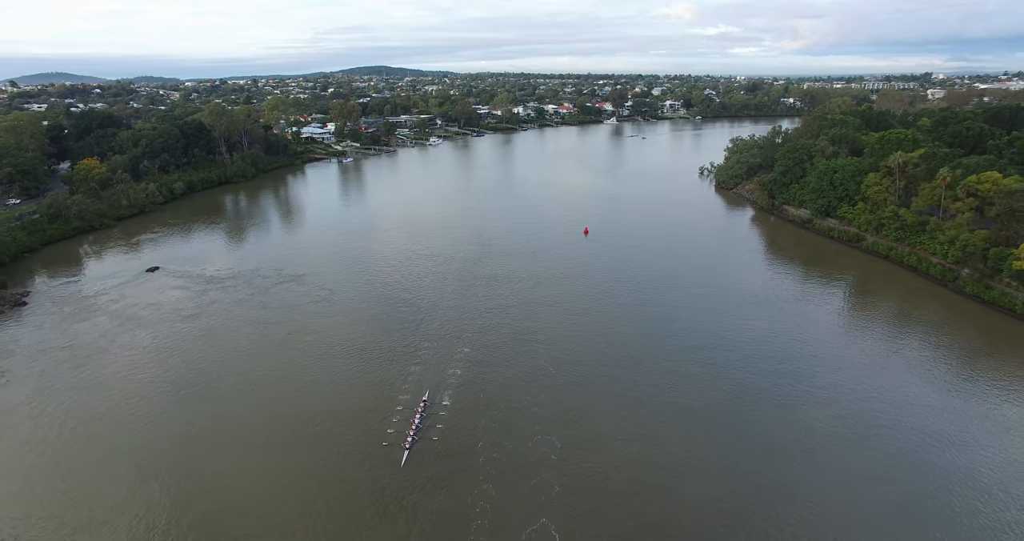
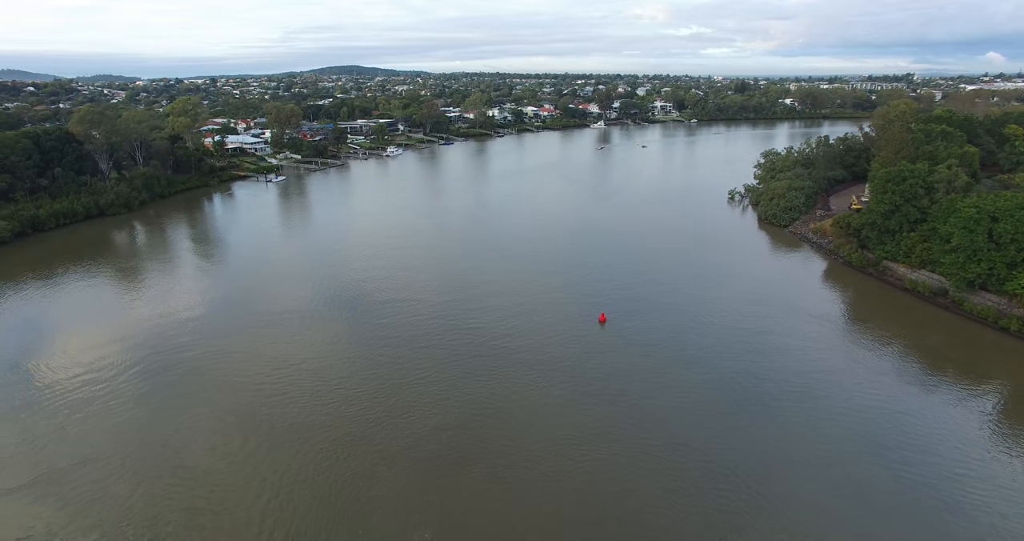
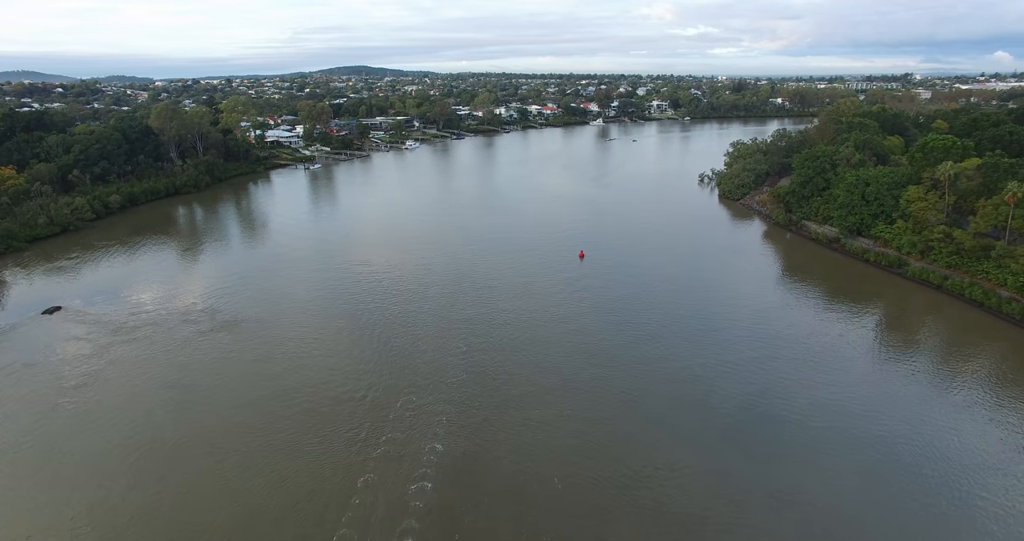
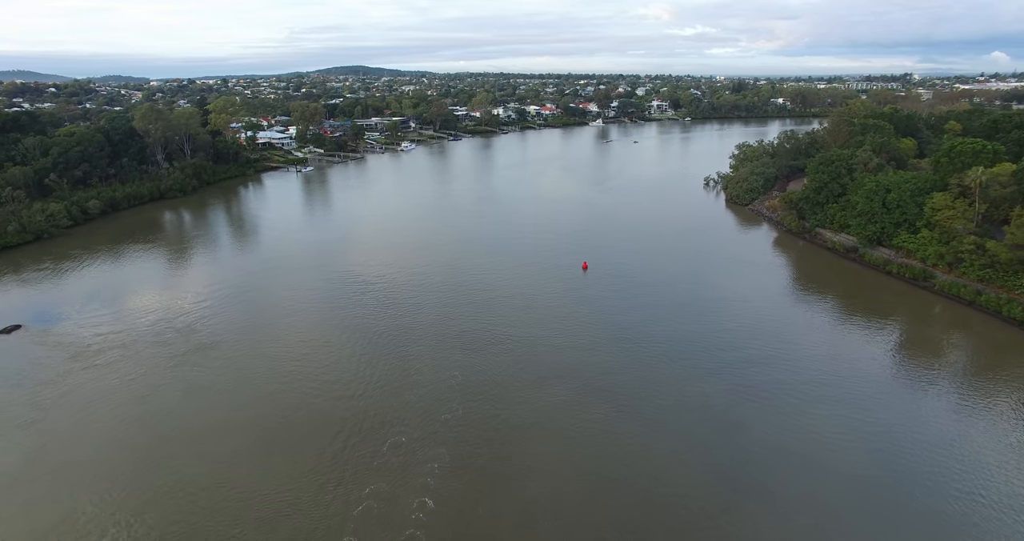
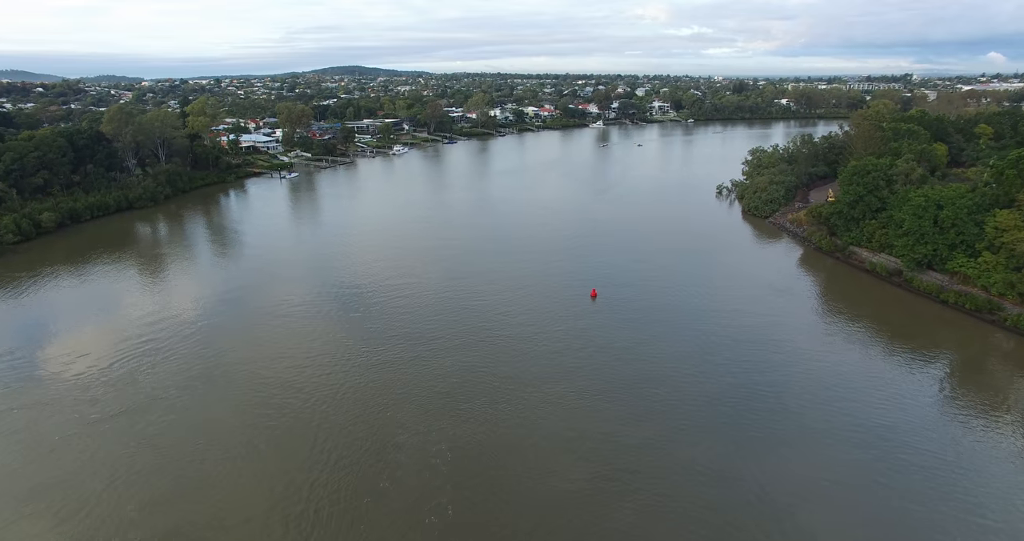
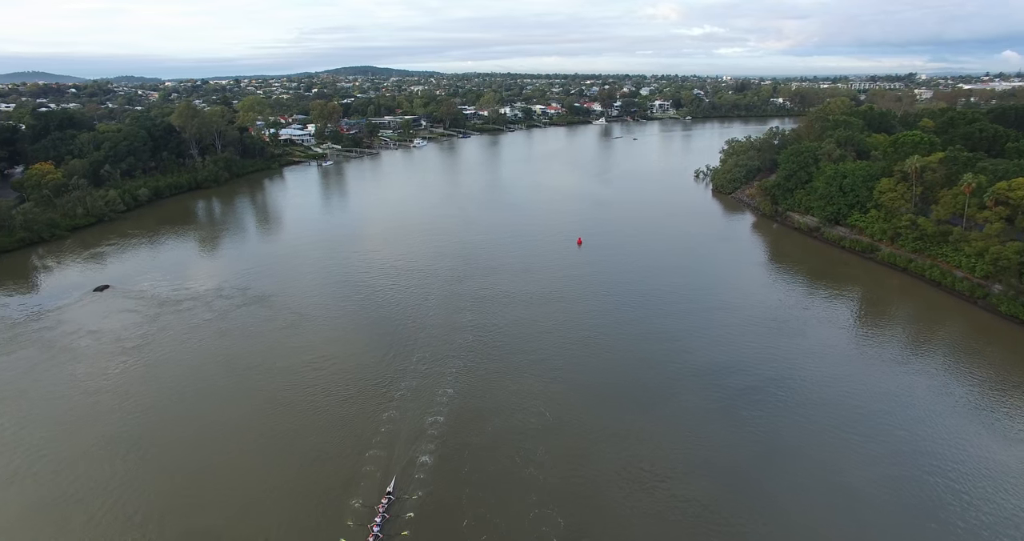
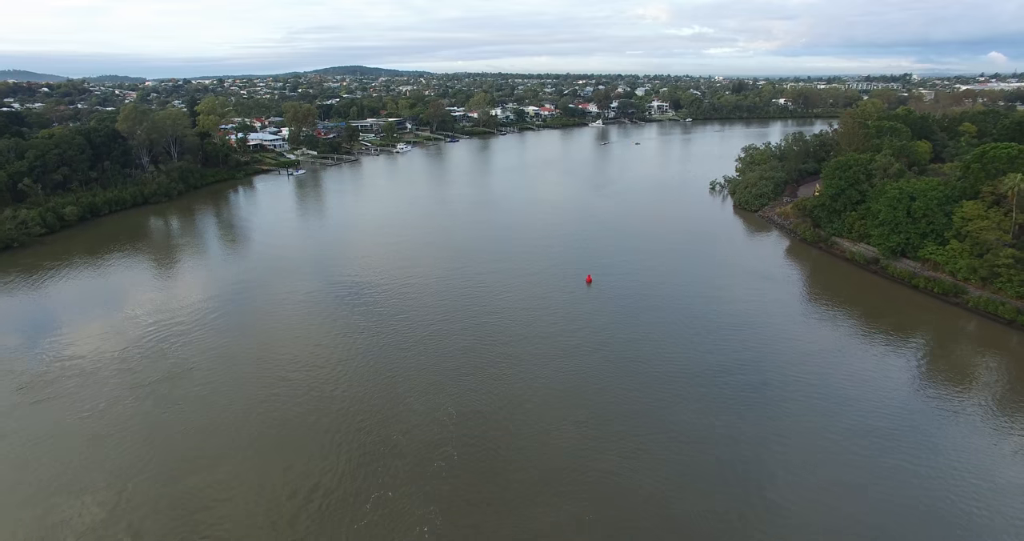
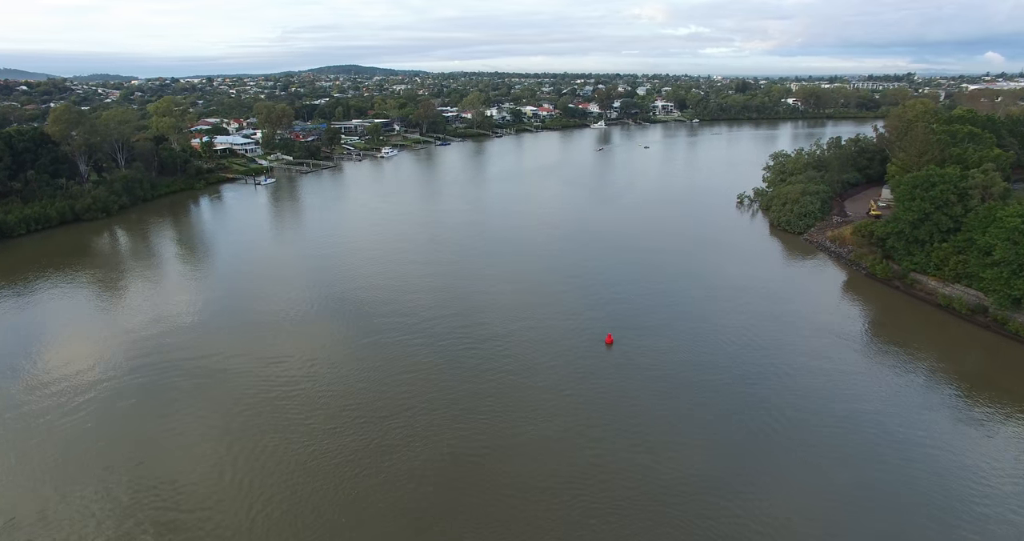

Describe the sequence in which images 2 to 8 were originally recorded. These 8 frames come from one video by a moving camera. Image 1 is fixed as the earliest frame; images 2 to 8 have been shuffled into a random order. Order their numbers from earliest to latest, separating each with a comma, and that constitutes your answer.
6, 3, 4, 7, 5, 2, 8
